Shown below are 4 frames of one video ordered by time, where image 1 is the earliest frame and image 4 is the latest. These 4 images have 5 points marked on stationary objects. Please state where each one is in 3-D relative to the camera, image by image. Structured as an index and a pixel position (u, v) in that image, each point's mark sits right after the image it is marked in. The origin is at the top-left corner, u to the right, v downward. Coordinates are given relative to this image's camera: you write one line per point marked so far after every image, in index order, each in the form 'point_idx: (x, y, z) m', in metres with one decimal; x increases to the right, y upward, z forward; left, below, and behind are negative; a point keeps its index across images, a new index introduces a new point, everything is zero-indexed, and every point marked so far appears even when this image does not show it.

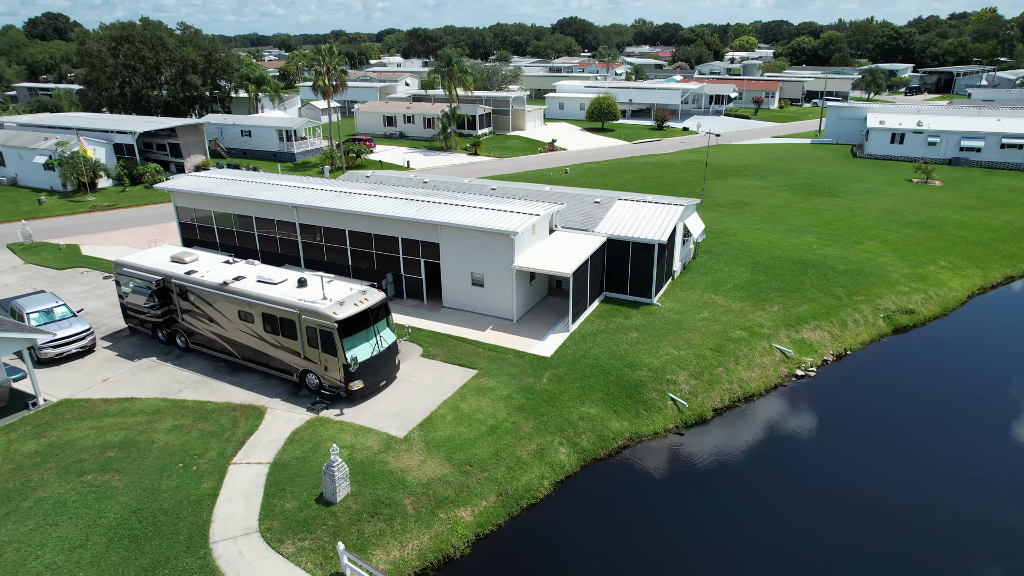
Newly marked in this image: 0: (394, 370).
0: (-3.1, -2.1, +16.9) m
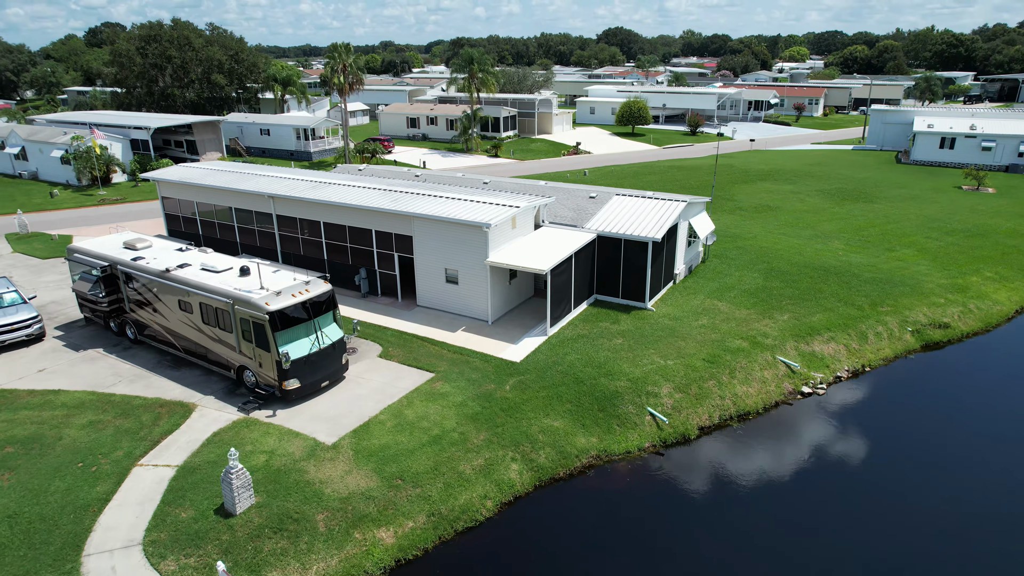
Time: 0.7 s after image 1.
0: (-4.1, -1.9, +15.4) m
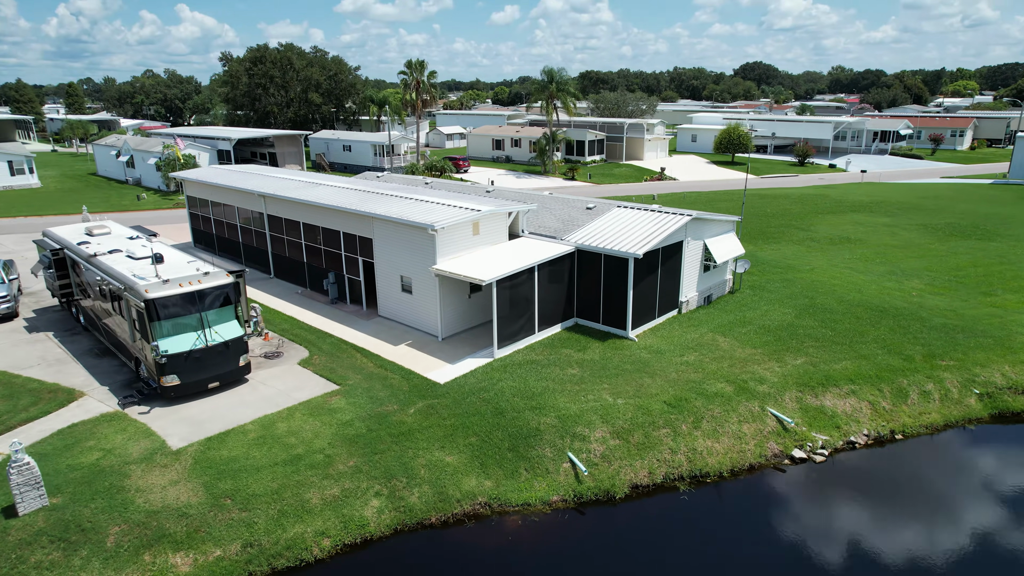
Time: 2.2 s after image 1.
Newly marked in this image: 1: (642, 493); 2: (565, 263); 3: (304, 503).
0: (-6.0, -1.8, +14.0) m
1: (+2.5, -3.9, +12.2) m
2: (+1.4, +0.7, +17.3) m
3: (-3.6, -3.7, +11.1) m
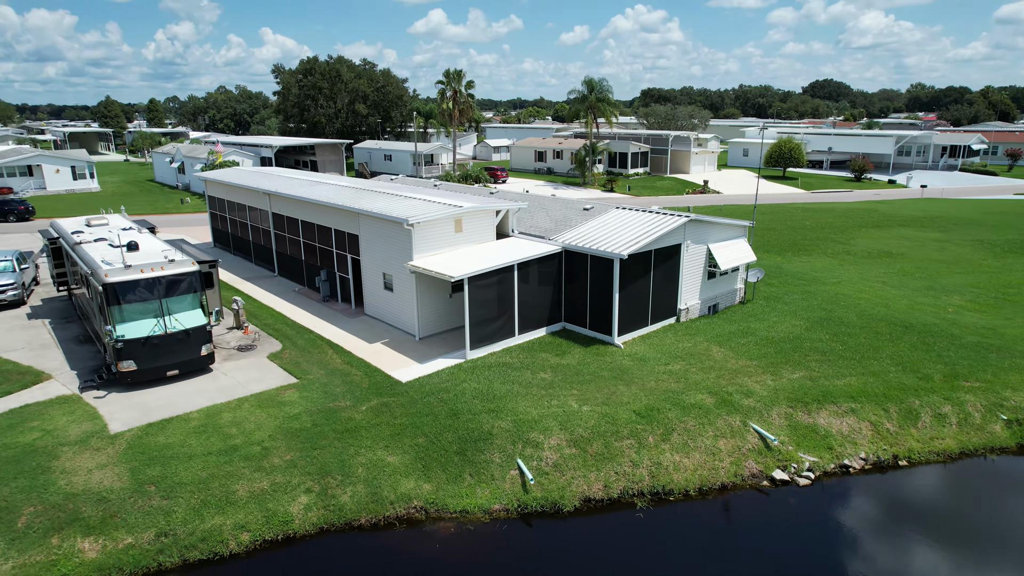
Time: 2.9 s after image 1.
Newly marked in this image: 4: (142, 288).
0: (-6.8, -1.5, +13.9) m
1: (+1.4, -3.8, +11.2) m
2: (+1.0, +0.6, +16.5) m
3: (-4.7, -3.4, +10.7) m
4: (-7.5, 0.0, +13.2) m
